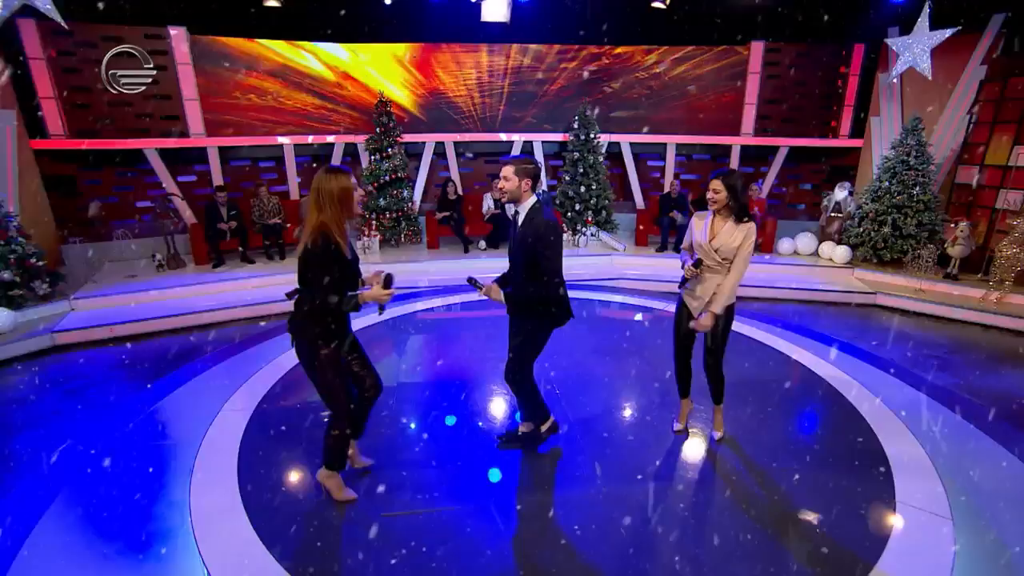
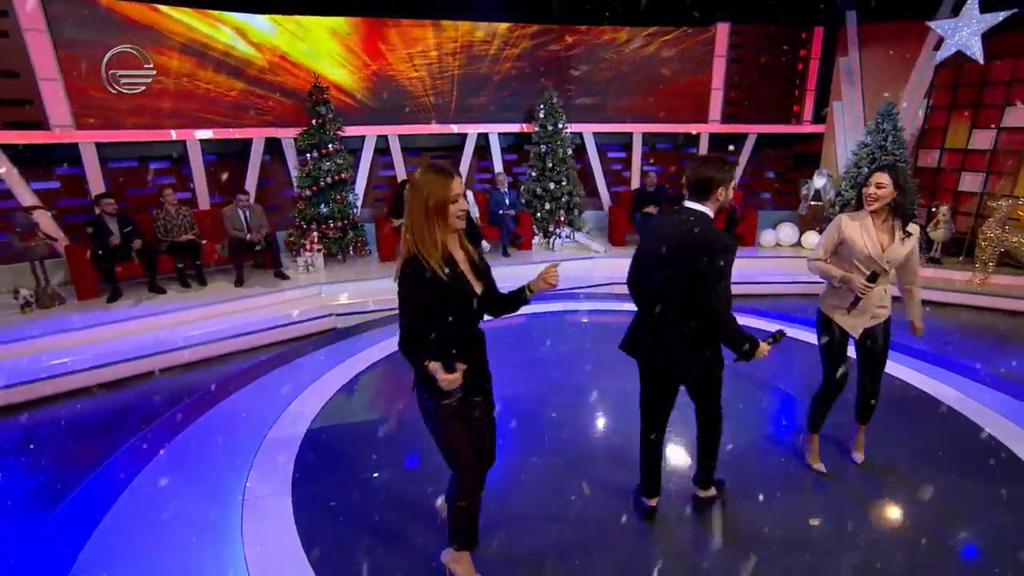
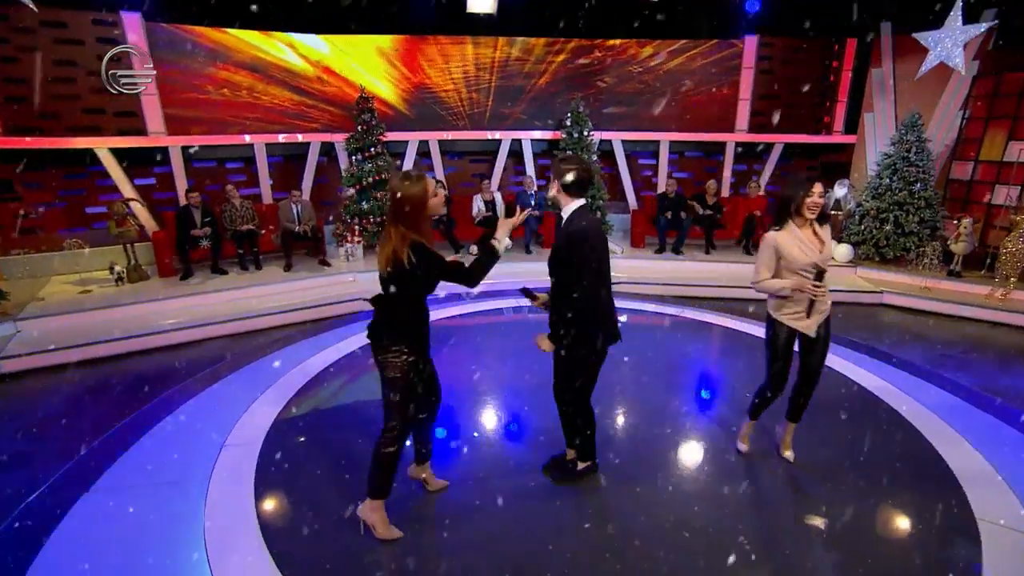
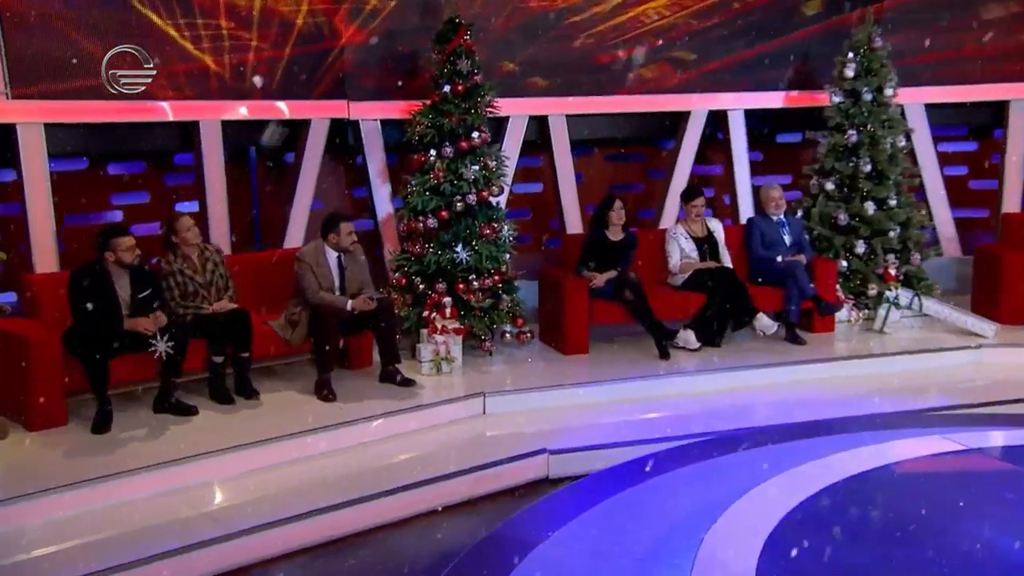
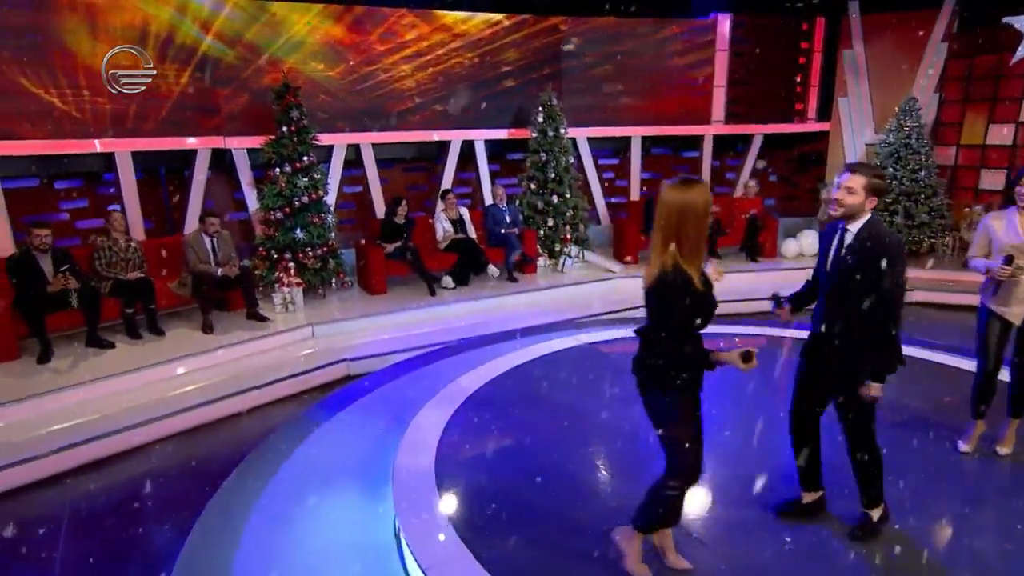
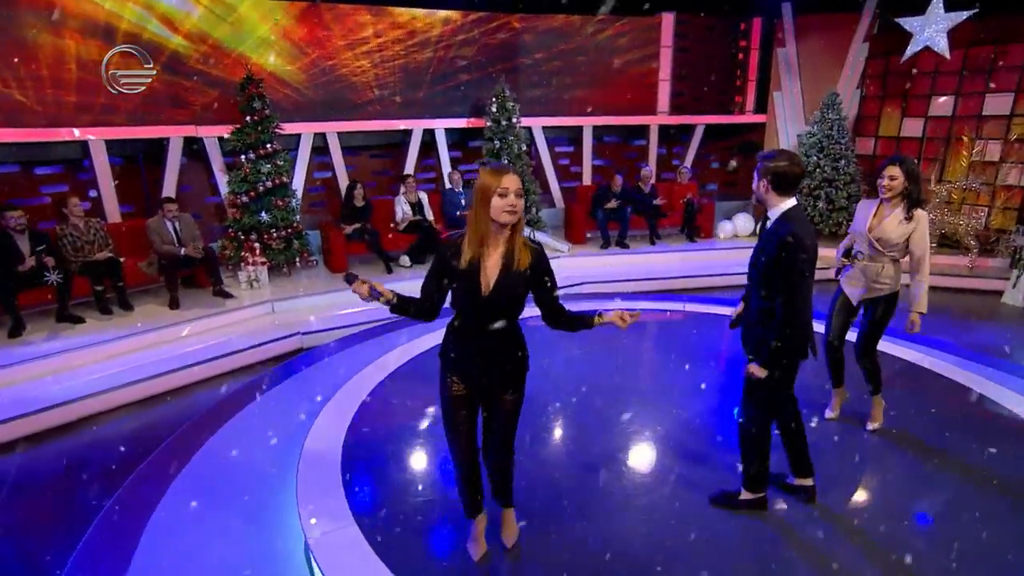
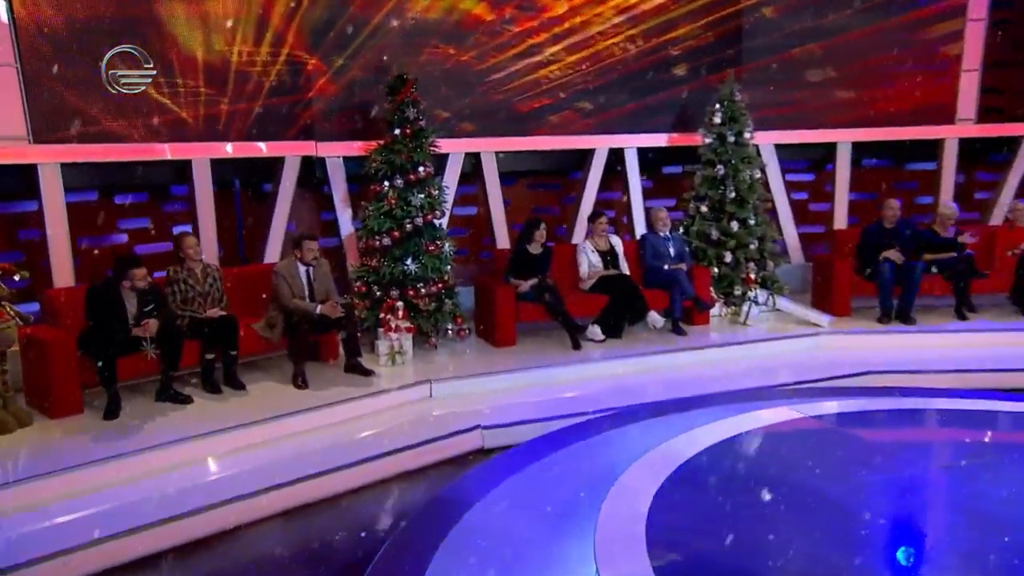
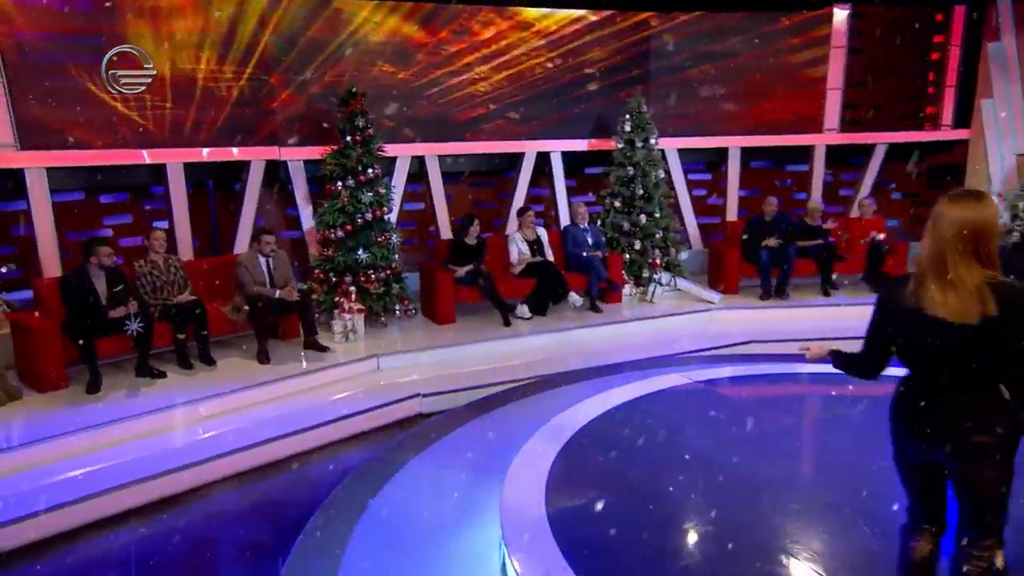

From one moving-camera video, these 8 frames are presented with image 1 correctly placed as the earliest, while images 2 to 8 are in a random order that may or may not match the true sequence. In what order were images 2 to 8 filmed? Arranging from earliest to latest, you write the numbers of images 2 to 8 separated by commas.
3, 2, 6, 5, 8, 7, 4
